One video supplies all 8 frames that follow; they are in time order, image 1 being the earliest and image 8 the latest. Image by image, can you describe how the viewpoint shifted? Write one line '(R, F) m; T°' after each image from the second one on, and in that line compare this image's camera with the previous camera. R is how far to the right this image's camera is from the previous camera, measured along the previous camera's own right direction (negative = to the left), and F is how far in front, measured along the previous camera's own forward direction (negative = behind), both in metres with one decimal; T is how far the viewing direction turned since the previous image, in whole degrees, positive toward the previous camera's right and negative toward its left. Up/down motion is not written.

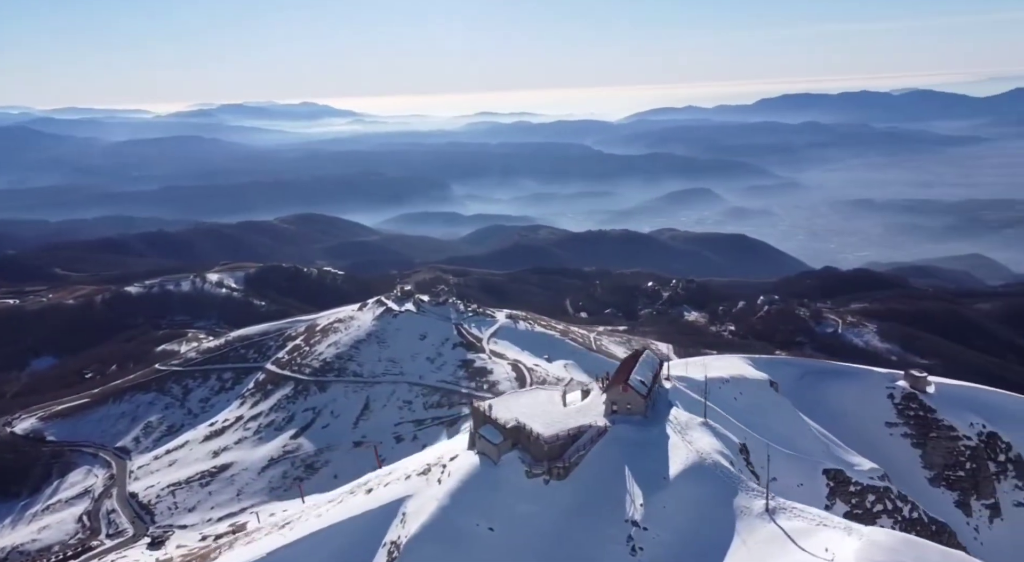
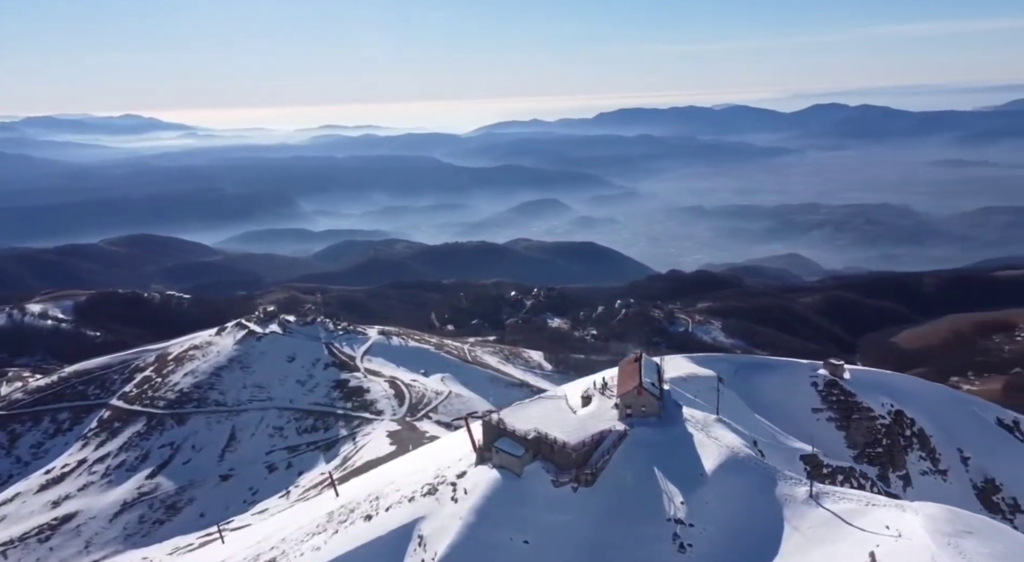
(-1.7, +0.3) m; +11°
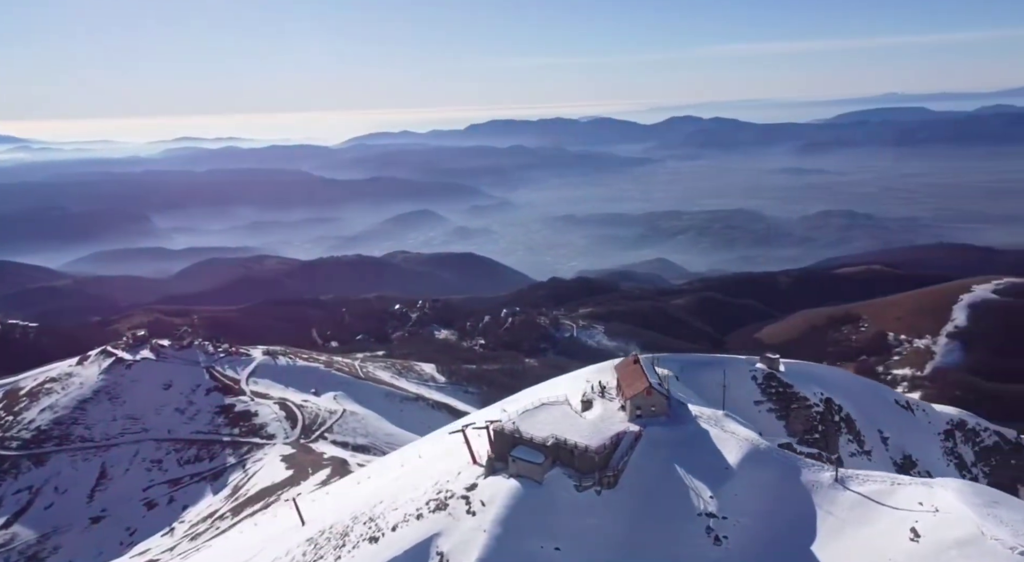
(-1.6, +0.1) m; +9°
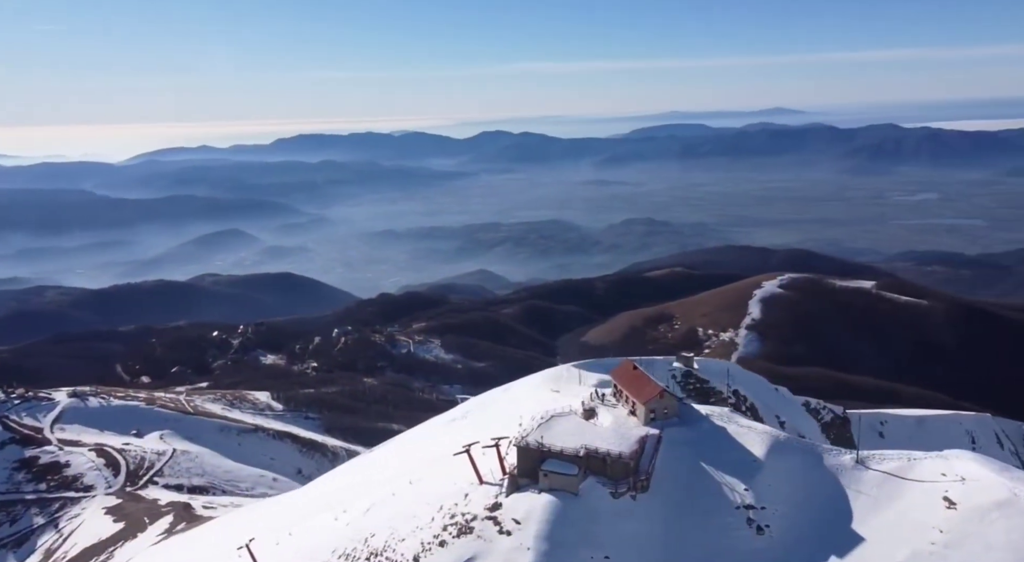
(-2.3, +0.3) m; +14°
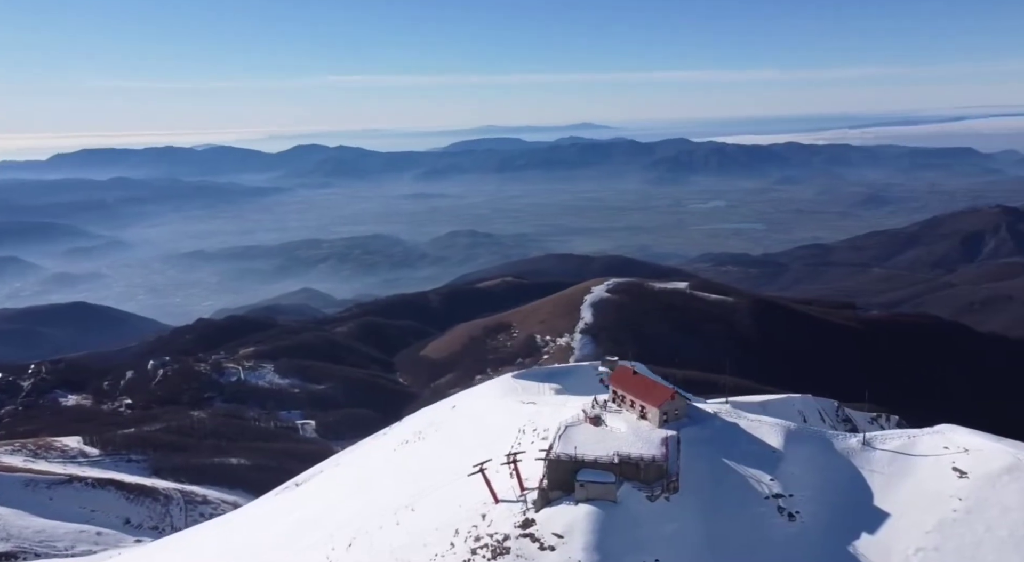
(-2.3, +0.4) m; +13°
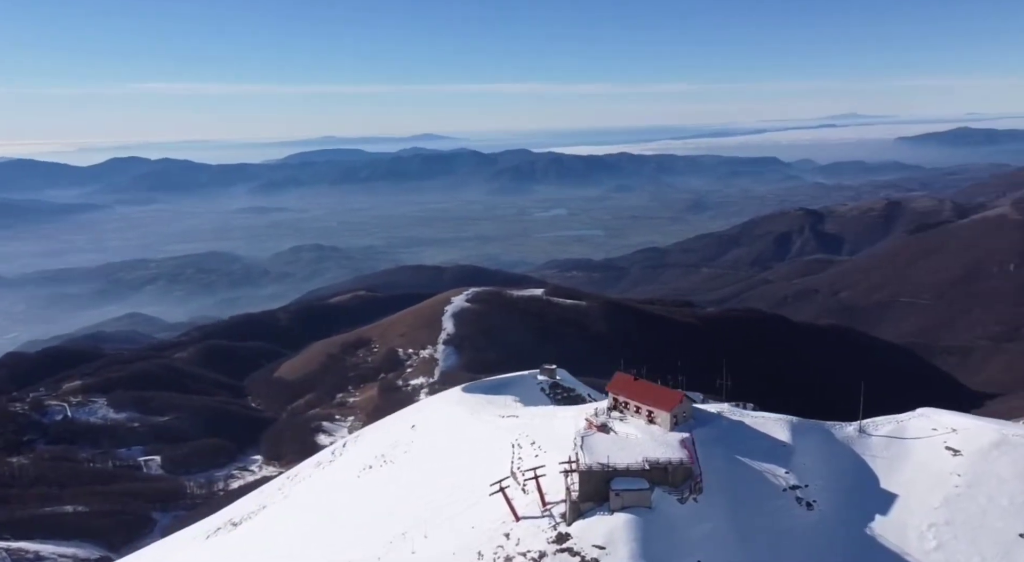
(-2.1, +0.3) m; +12°
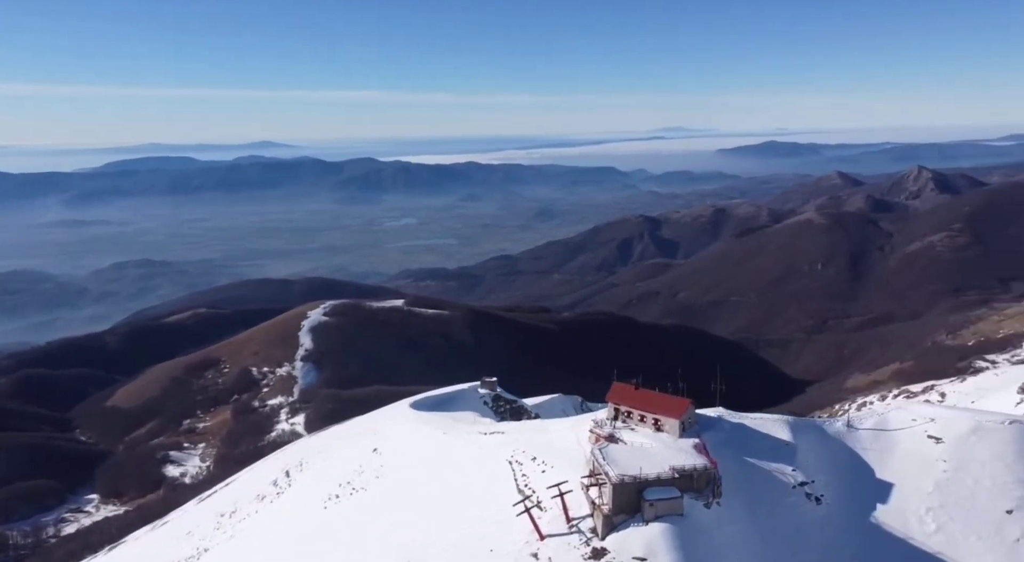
(-2.1, +0.4) m; +11°
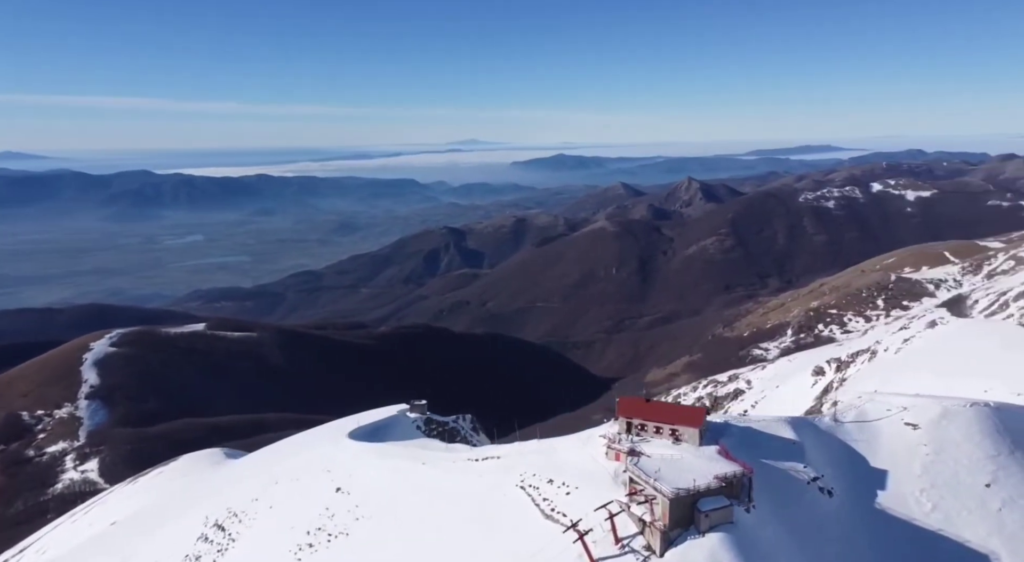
(-2.9, +0.8) m; +15°
